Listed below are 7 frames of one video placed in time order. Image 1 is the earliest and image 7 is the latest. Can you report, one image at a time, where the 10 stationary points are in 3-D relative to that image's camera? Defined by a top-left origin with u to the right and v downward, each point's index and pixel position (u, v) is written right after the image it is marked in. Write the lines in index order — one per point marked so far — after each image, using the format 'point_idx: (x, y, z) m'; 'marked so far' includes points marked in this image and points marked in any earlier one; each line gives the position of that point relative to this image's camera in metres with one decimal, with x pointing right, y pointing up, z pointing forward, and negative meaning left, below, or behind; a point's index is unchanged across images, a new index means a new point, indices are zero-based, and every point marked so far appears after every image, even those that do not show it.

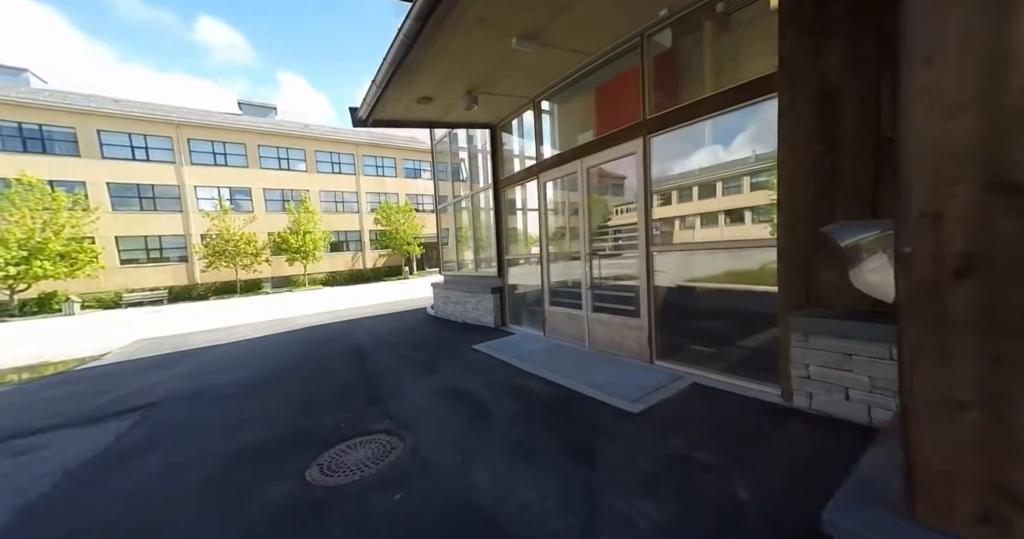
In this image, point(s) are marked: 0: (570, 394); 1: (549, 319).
0: (+0.5, -1.2, +3.4) m
1: (+0.5, -0.7, +5.5) m
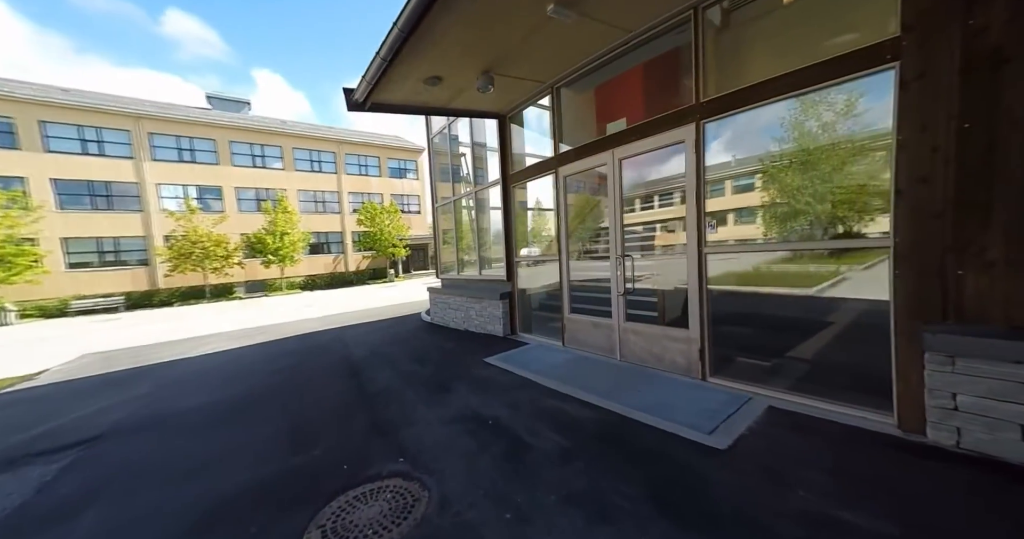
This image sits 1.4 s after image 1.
0: (+0.9, -1.2, +2.8) m
1: (+0.8, -0.8, +4.9) m
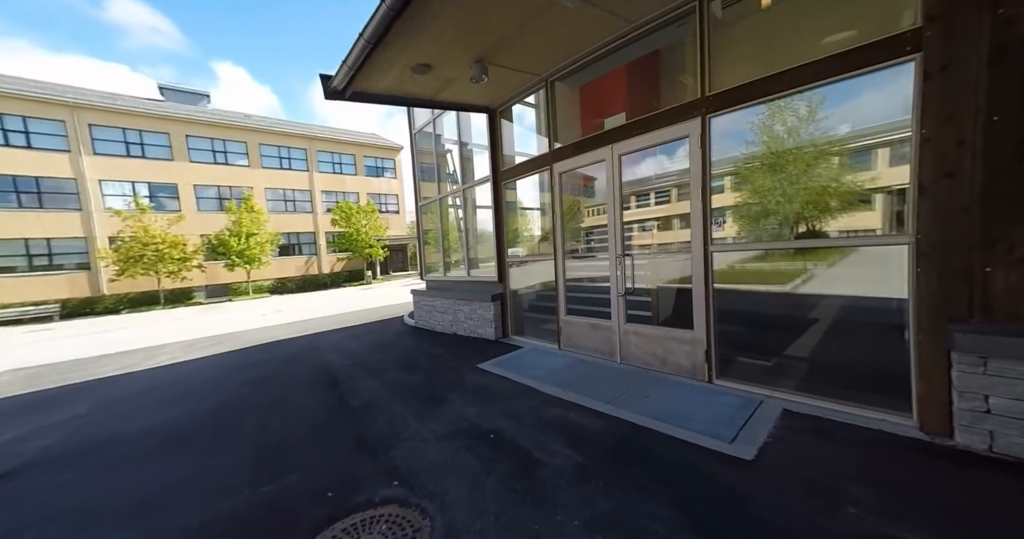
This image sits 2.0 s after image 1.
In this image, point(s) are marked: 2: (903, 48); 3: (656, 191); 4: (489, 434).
0: (+0.9, -1.2, +2.7) m
1: (+0.7, -0.8, +4.8) m
2: (+2.5, +1.4, +2.4) m
3: (+1.3, +0.8, +4.0) m
4: (-0.2, -1.3, +3.0) m
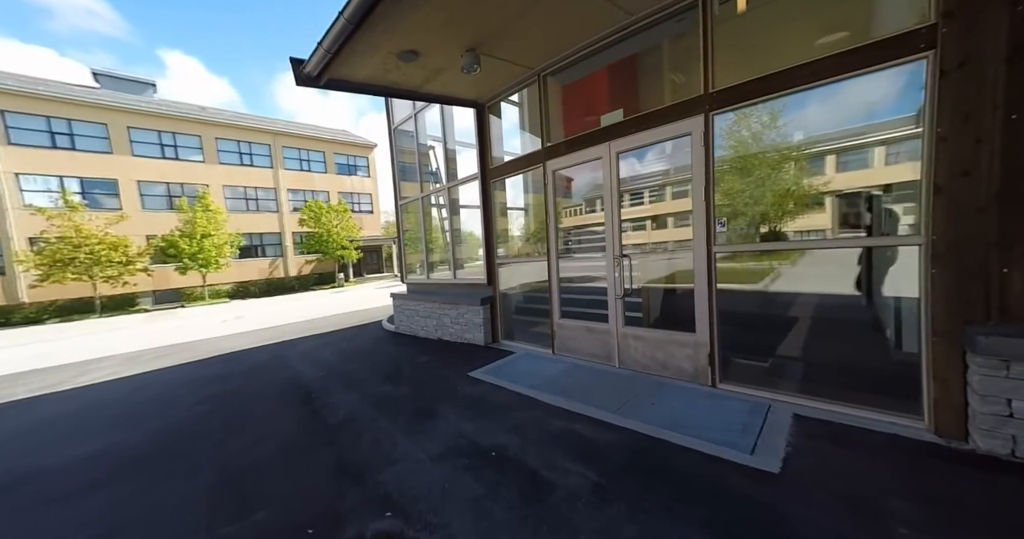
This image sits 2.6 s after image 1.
0: (+1.0, -1.2, +2.5) m
1: (+0.6, -0.8, +4.6) m
2: (+2.5, +1.4, +2.3) m
3: (+1.2, +0.8, +3.9) m
4: (-0.2, -1.4, +2.8) m
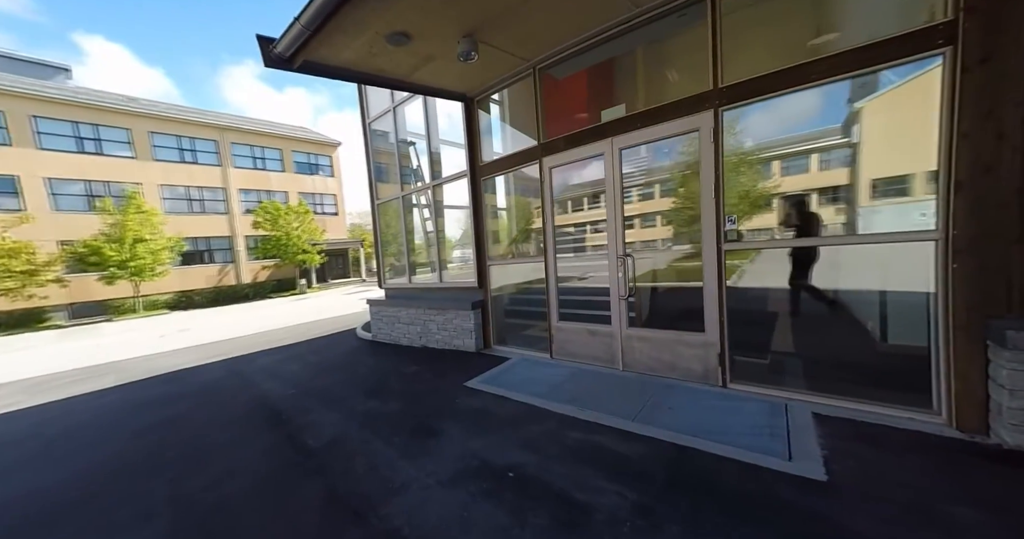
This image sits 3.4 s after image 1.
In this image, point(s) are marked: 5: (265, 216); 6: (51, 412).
0: (+1.1, -1.2, +2.4) m
1: (+0.5, -0.8, +4.4) m
2: (+2.7, +1.4, +2.3) m
3: (+1.2, +0.8, +3.7) m
4: (0.0, -1.4, +2.5) m
5: (-12.7, +2.7, +19.0) m
6: (-5.8, -1.8, +4.8) m
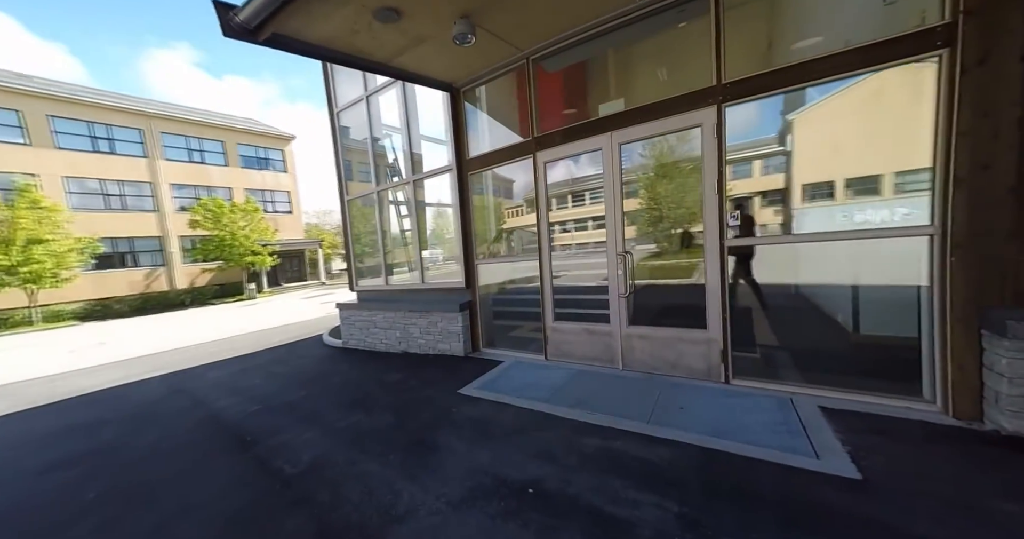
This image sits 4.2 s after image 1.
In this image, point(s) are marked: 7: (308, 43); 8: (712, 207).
0: (+1.3, -1.2, +2.3) m
1: (+0.4, -0.8, +4.2) m
2: (+2.8, +1.5, +2.4) m
3: (+1.1, +0.9, +3.7) m
4: (+0.1, -1.4, +2.3) m
5: (-14.4, +2.6, +17.3) m
6: (-5.9, -1.9, +3.9) m
7: (-1.9, +2.0, +3.4) m
8: (+1.7, +0.6, +3.3) m
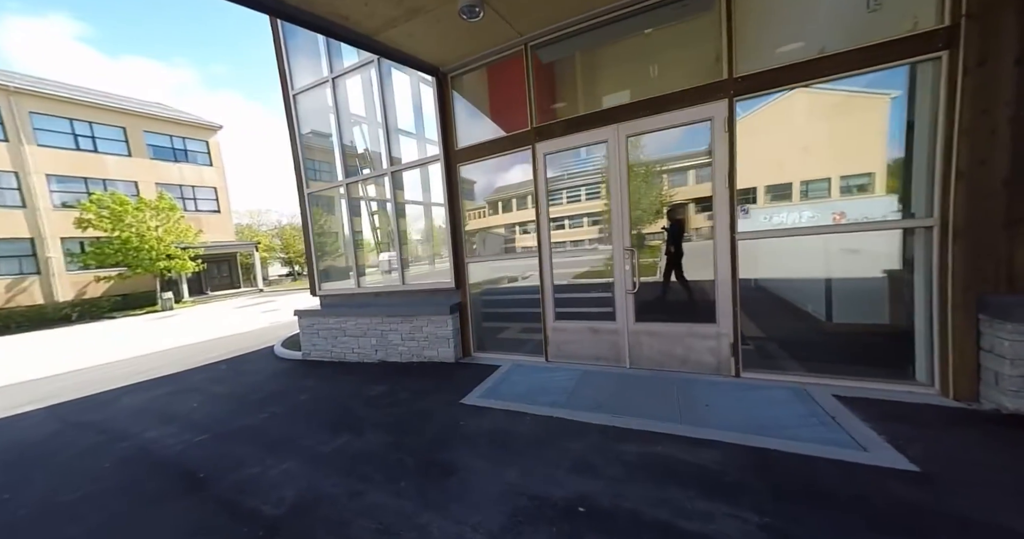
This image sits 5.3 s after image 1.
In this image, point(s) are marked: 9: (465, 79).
0: (+1.5, -1.1, +2.2) m
1: (+0.4, -0.8, +4.0) m
2: (+2.9, +1.6, +2.6) m
3: (+1.2, +0.9, +3.6) m
4: (+0.4, -1.3, +2.1) m
5: (-16.3, +2.3, +14.7) m
6: (-5.8, -1.9, +2.7) m
7: (-1.8, +2.1, +2.9) m
8: (+1.8, +0.6, +3.2) m
9: (-0.7, +2.3, +4.3) m
